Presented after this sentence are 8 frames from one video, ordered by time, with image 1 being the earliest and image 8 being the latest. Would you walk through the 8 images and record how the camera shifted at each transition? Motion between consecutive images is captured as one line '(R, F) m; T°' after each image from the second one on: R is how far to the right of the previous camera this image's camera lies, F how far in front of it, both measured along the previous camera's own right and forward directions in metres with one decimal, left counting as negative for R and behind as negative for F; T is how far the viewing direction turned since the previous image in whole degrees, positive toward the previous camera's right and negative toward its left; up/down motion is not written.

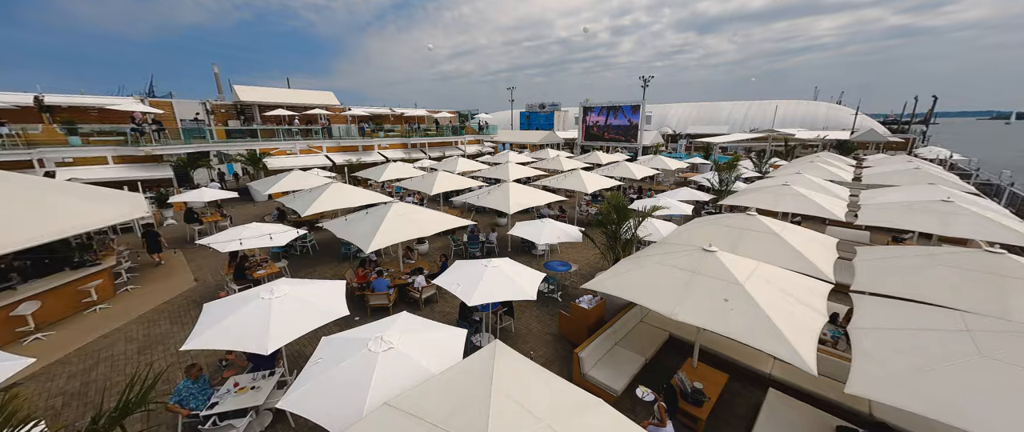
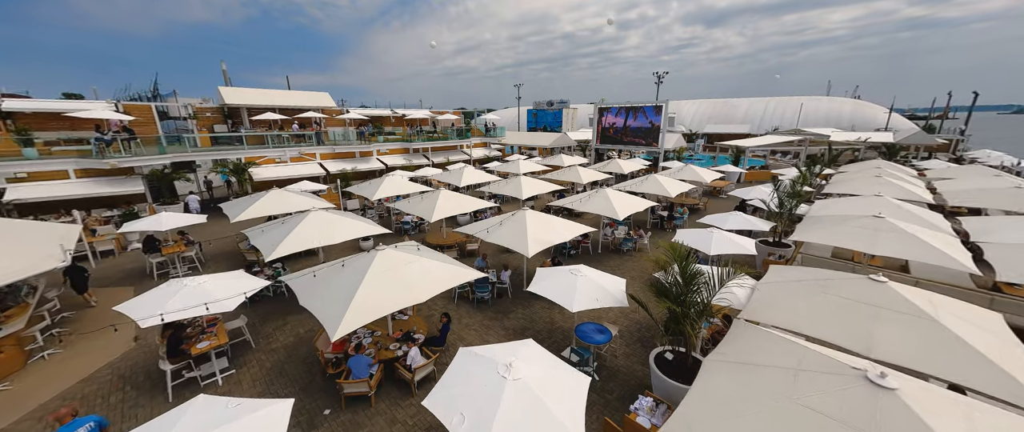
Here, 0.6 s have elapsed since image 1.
(-0.3, +2.4) m; -1°
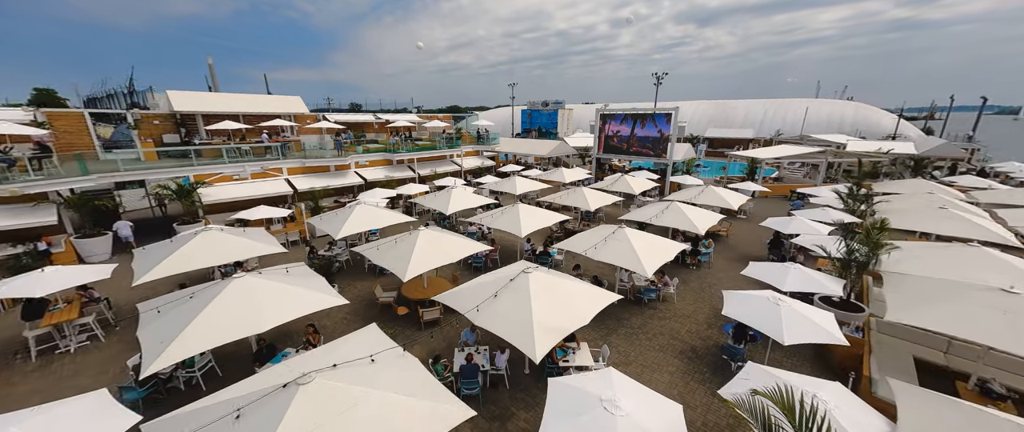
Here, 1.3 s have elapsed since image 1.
(-0.1, +2.7) m; +1°
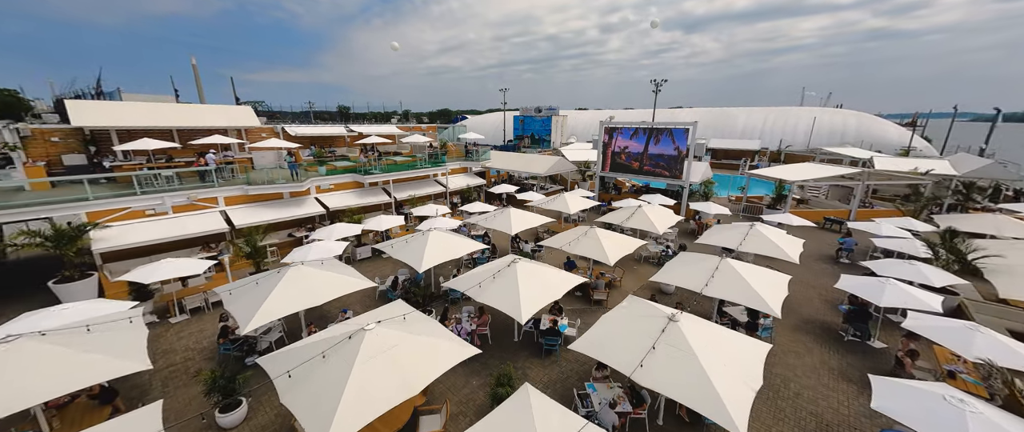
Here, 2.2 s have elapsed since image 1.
(-0.1, +3.8) m; +1°
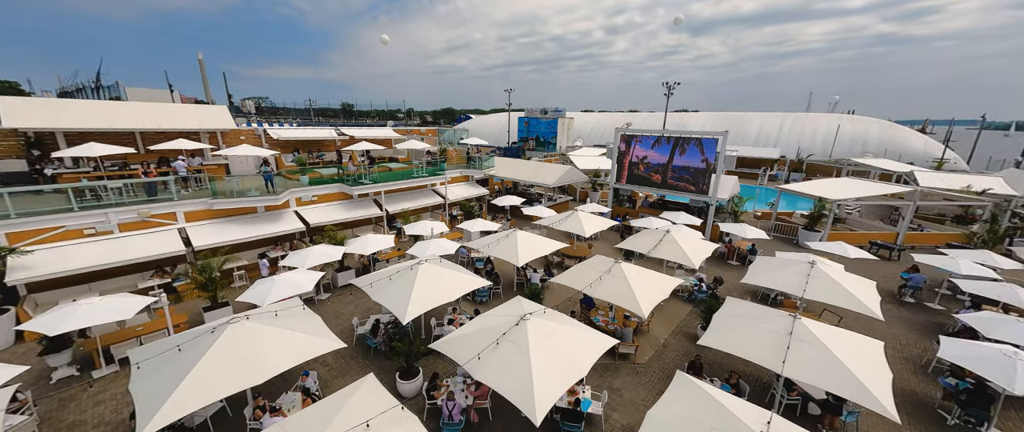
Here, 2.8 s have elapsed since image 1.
(-0.2, +2.4) m; 0°
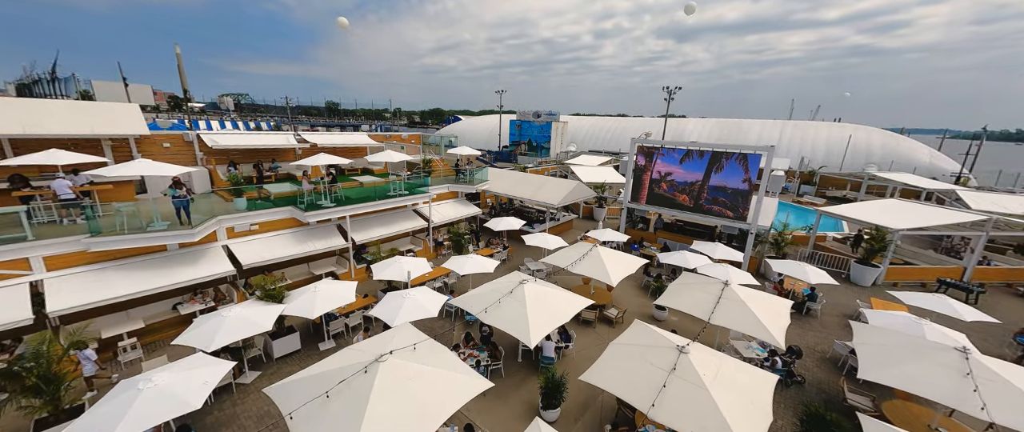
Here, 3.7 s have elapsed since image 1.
(-0.5, +4.0) m; +2°
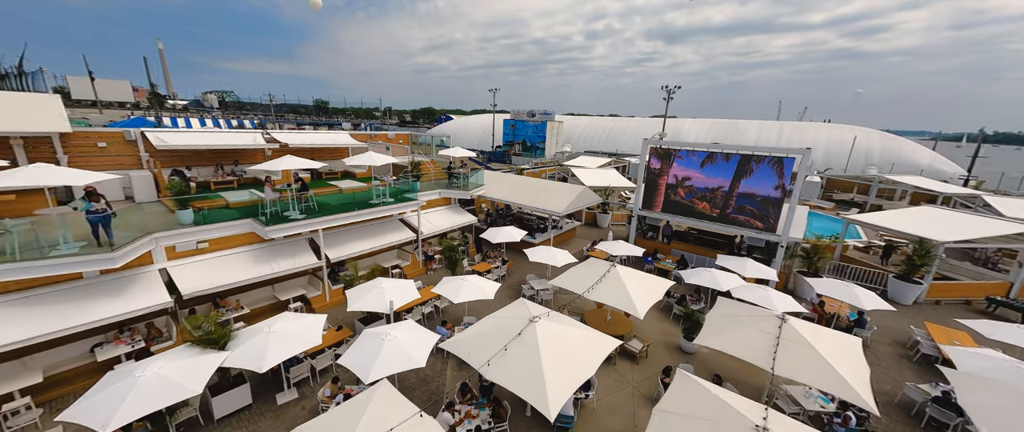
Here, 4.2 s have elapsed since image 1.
(-0.4, +2.2) m; +1°
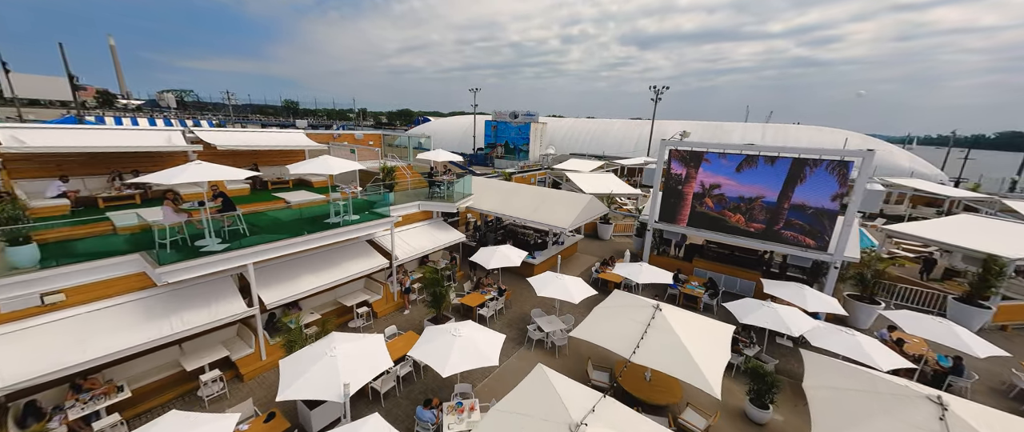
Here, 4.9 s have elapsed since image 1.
(-0.7, +3.3) m; +3°
